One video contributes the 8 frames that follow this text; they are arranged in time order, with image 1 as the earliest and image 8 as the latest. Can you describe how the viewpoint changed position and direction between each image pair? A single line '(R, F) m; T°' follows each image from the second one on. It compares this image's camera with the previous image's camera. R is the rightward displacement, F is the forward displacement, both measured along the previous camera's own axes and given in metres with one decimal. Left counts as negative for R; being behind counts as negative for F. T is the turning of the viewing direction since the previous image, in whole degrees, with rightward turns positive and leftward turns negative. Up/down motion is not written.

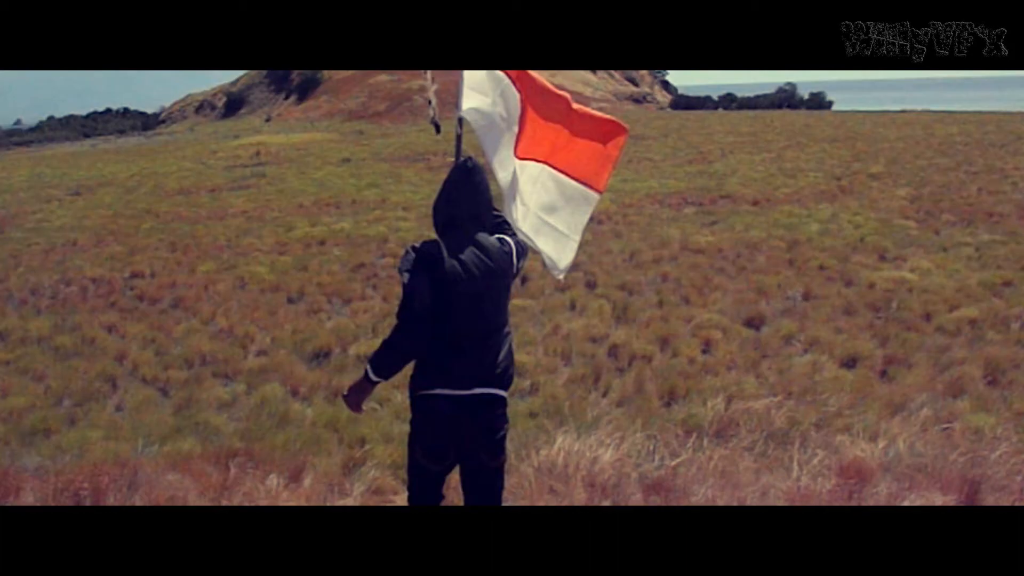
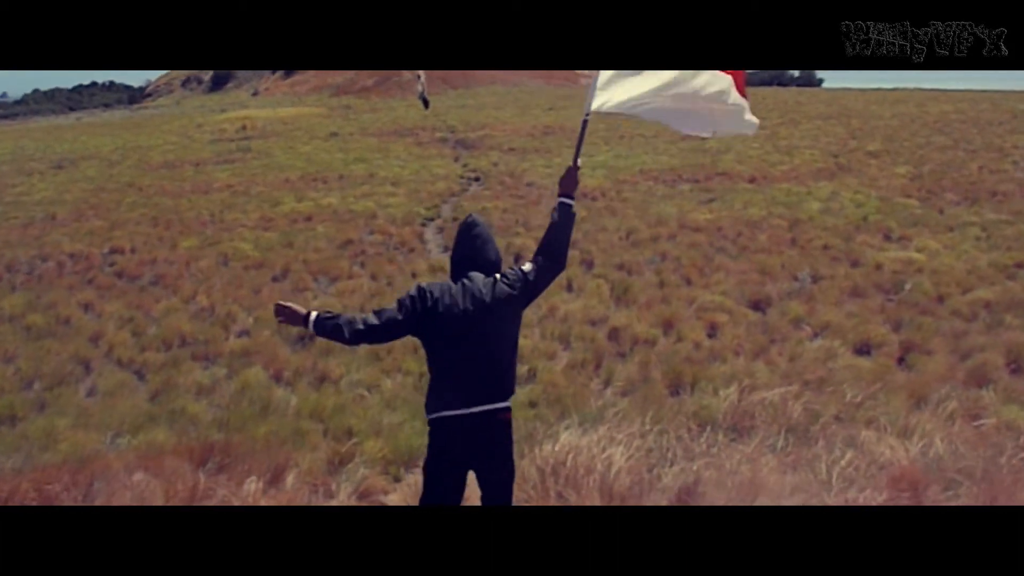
(-0.1, +0.6) m; +1°
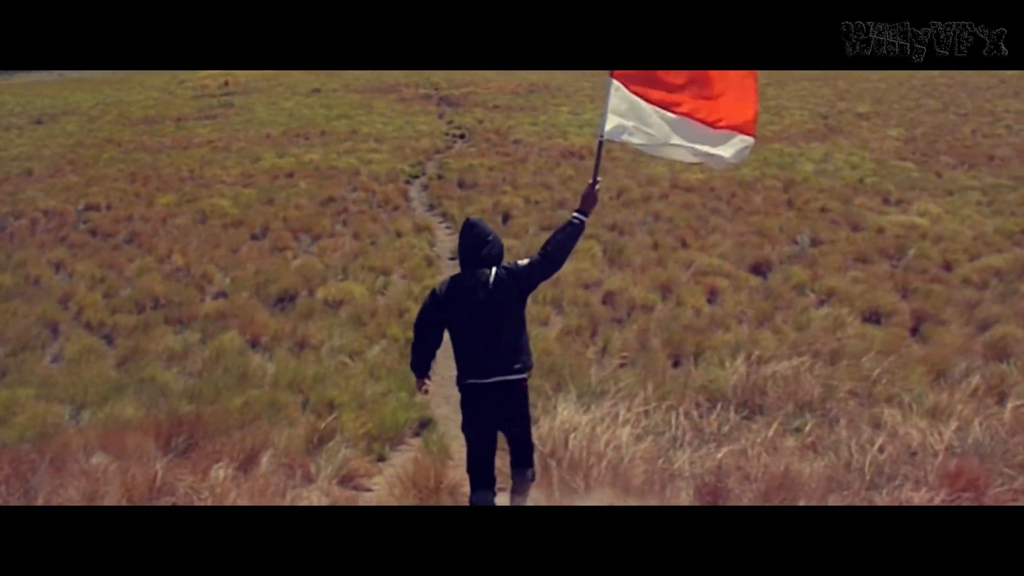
(-0.1, +0.6) m; +1°
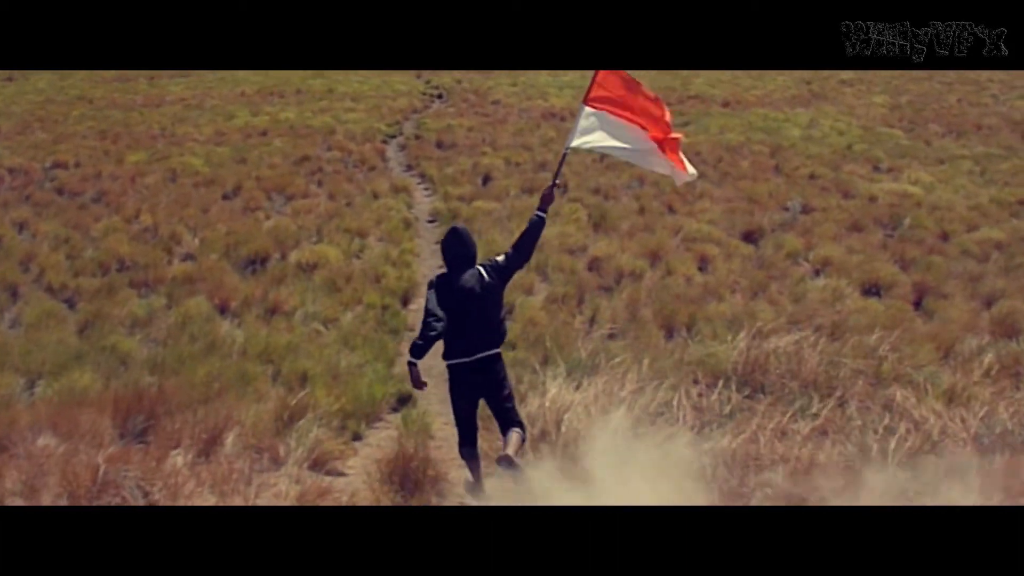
(-0.1, +0.5) m; +2°
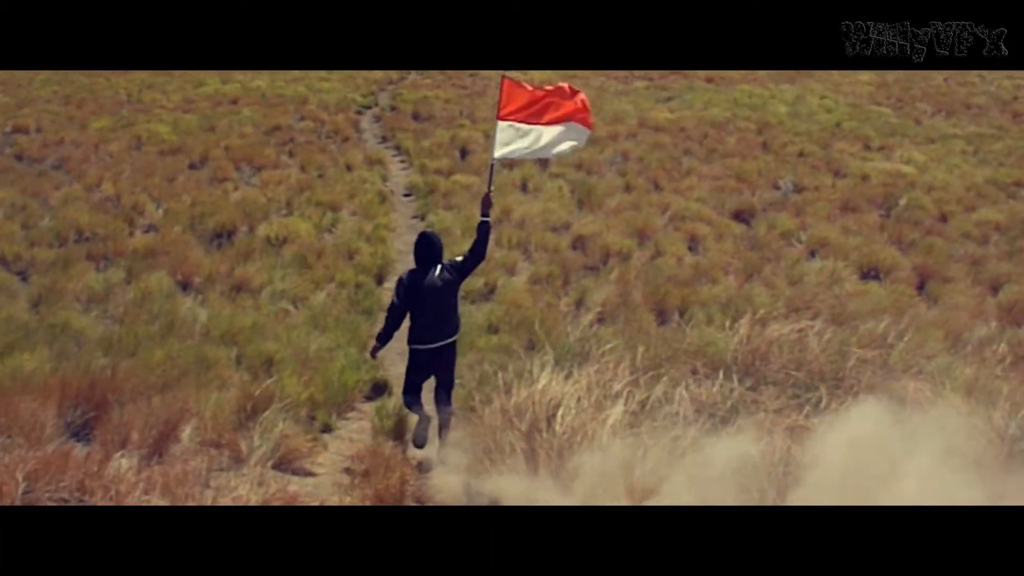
(-0.1, +0.5) m; +2°
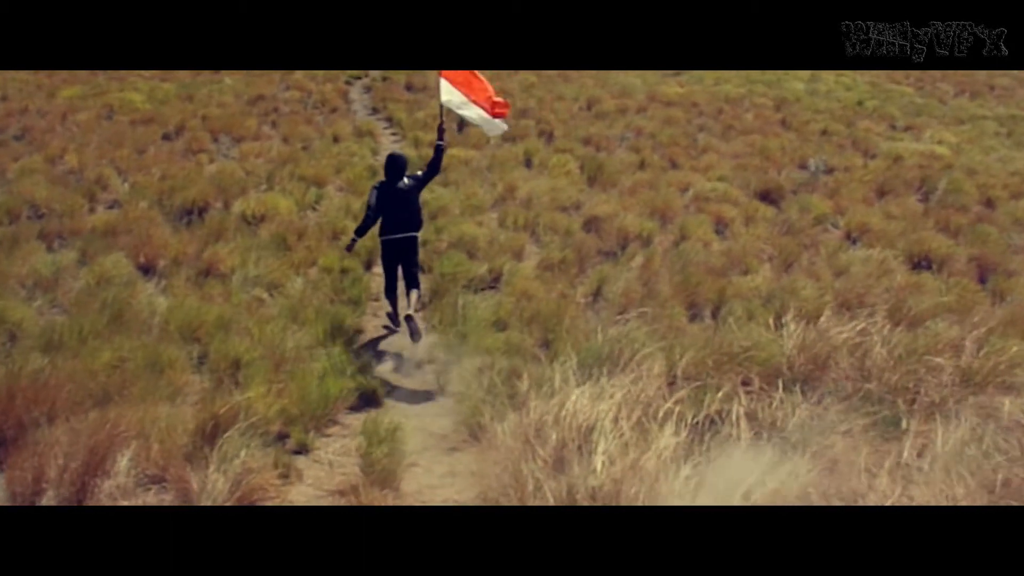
(-0.2, +1.1) m; +1°
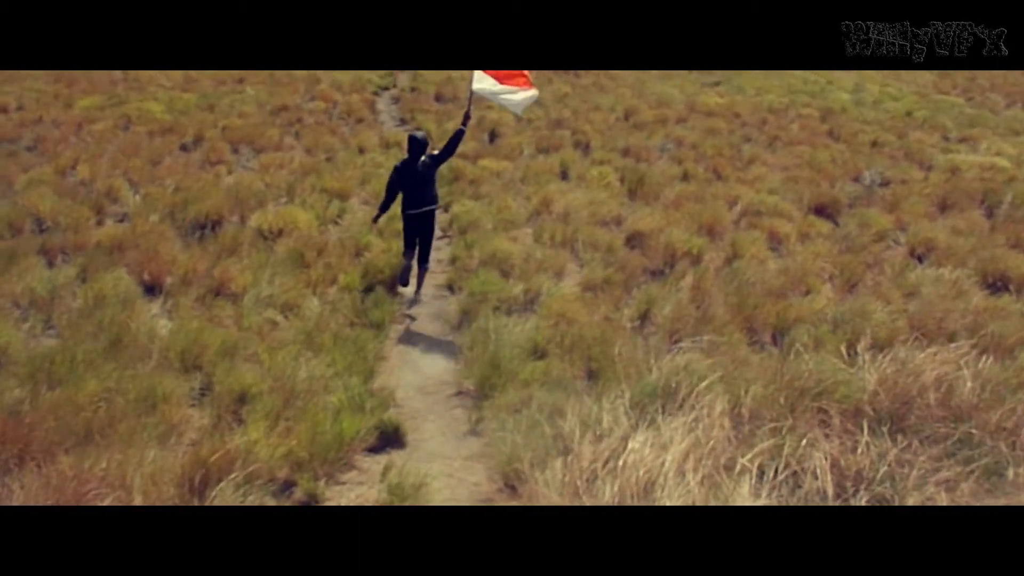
(-0.1, +0.7) m; -2°
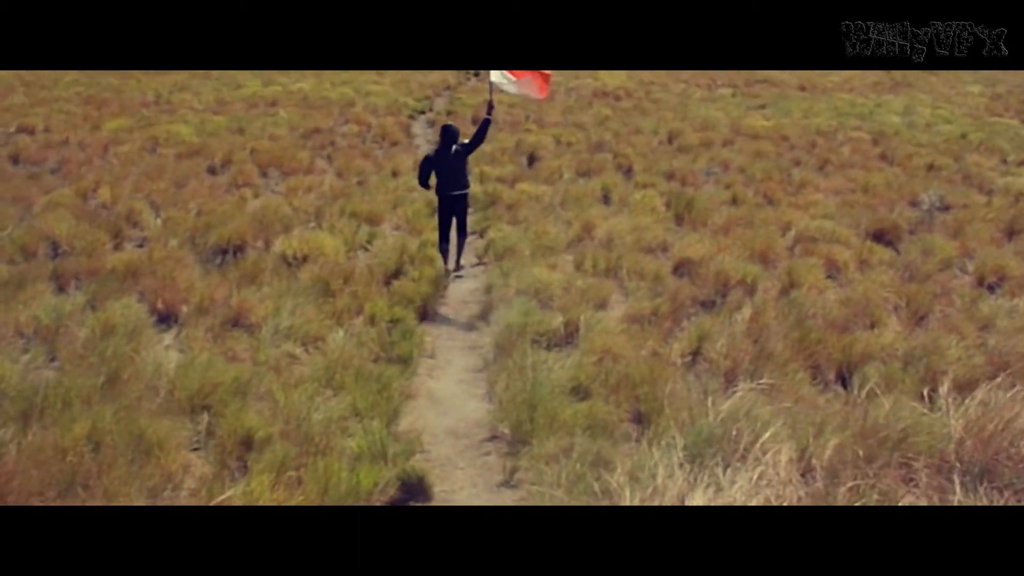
(0.0, +0.5) m; -2°
